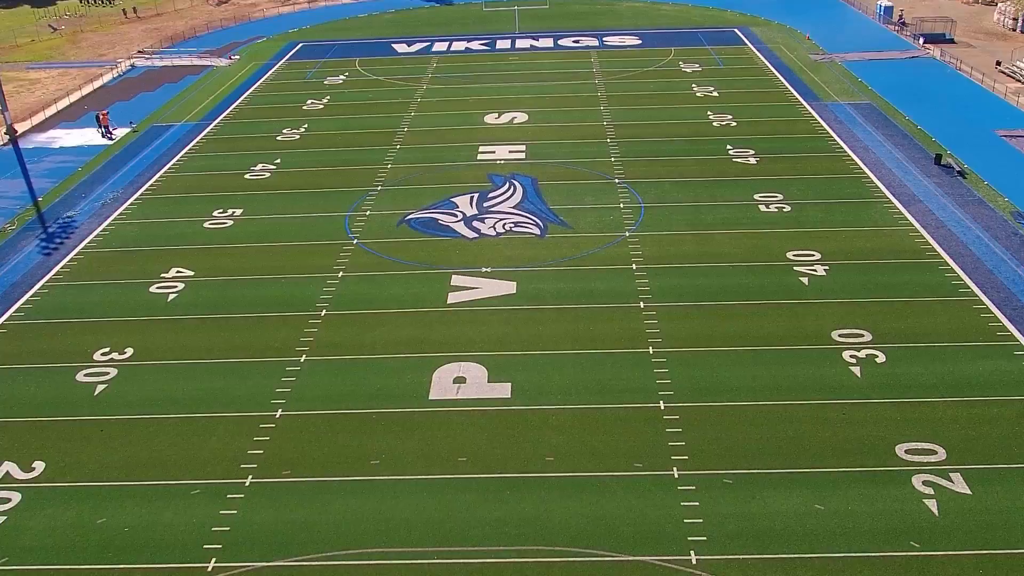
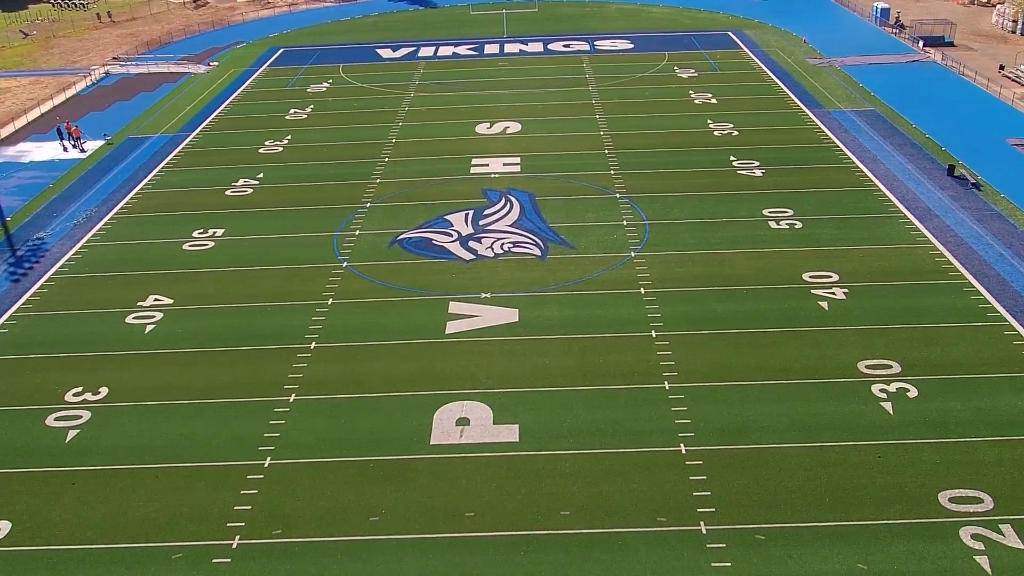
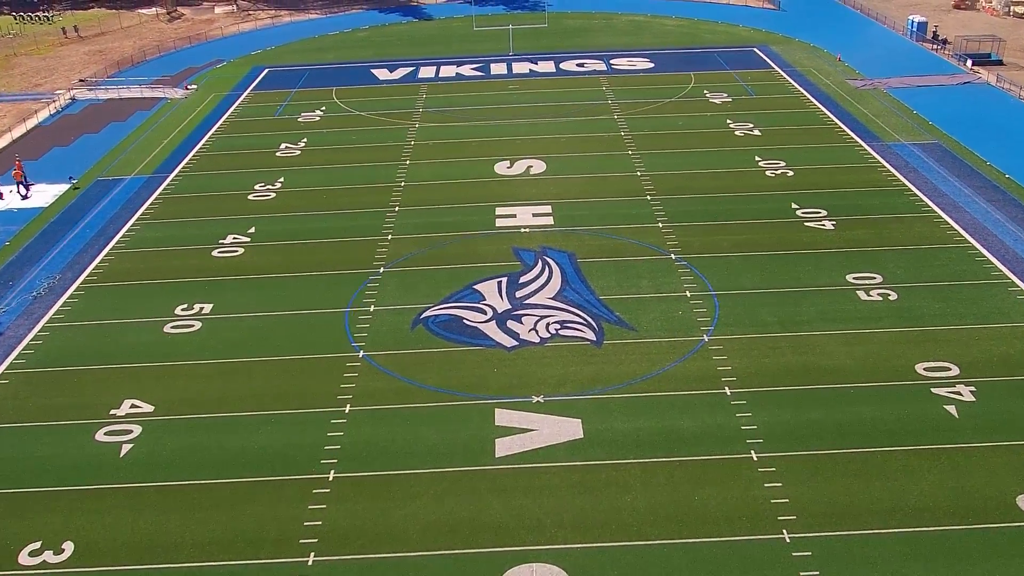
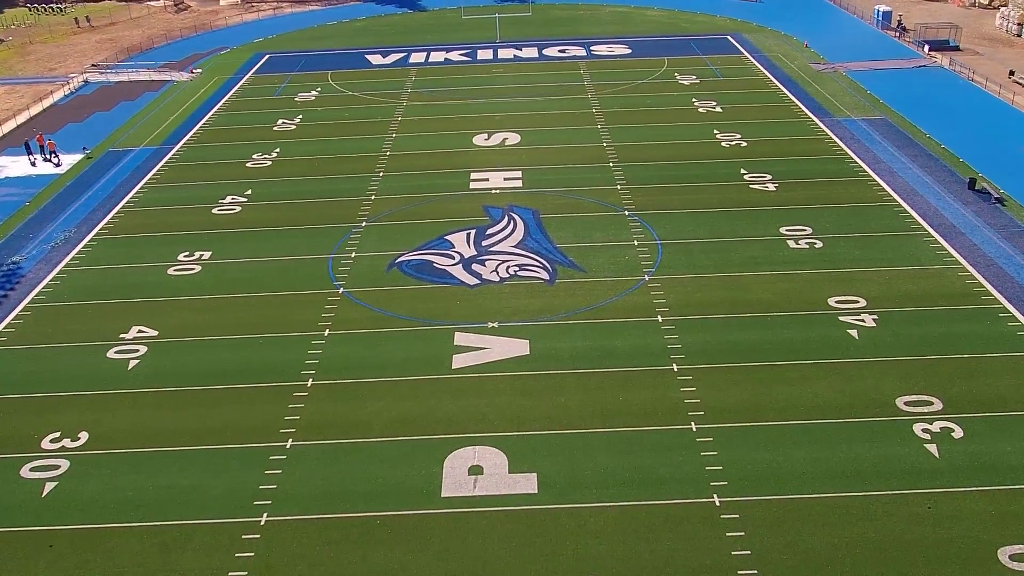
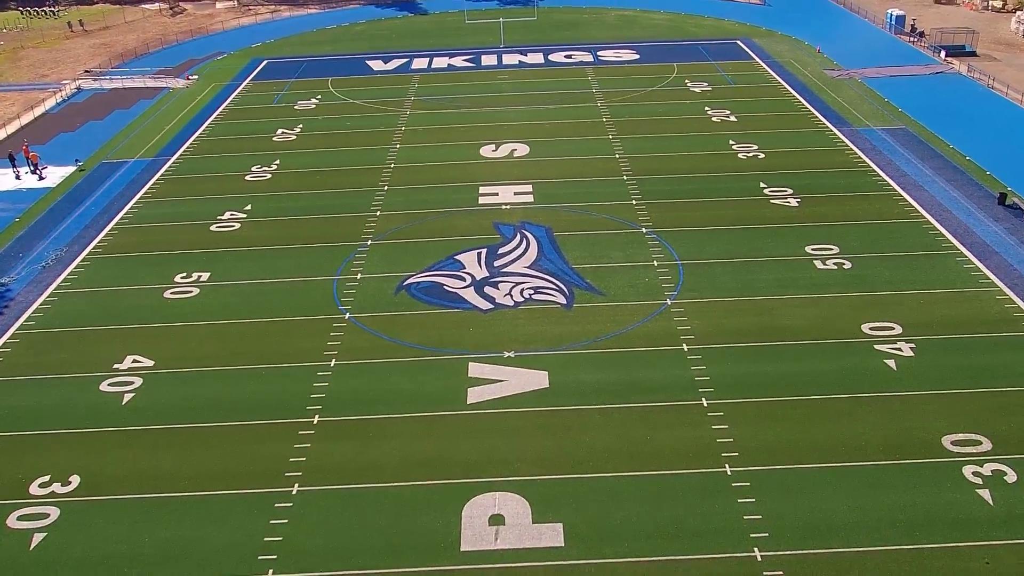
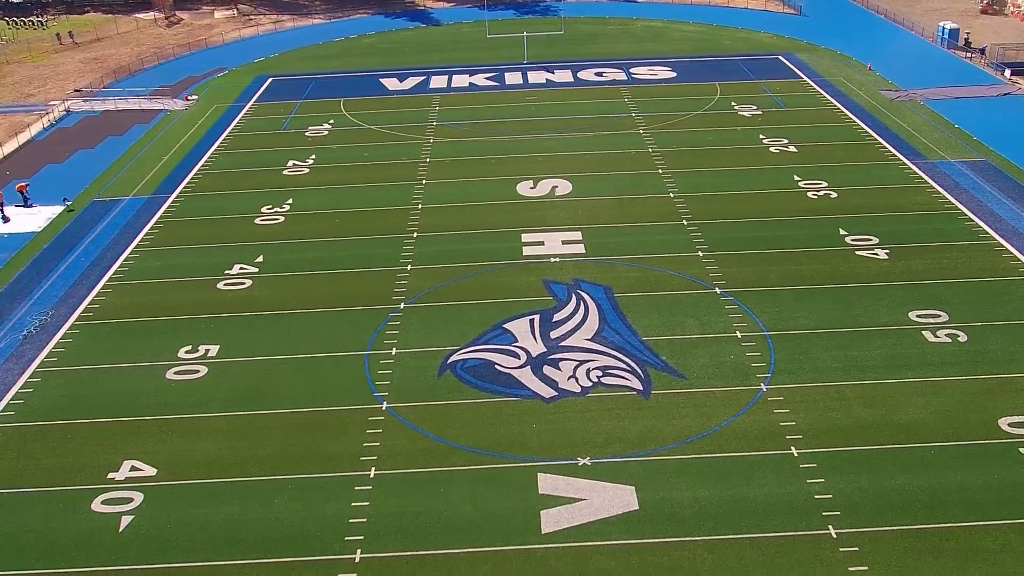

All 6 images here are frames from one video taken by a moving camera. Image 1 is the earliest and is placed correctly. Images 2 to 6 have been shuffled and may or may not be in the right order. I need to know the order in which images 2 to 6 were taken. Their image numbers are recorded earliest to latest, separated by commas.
2, 4, 5, 3, 6
